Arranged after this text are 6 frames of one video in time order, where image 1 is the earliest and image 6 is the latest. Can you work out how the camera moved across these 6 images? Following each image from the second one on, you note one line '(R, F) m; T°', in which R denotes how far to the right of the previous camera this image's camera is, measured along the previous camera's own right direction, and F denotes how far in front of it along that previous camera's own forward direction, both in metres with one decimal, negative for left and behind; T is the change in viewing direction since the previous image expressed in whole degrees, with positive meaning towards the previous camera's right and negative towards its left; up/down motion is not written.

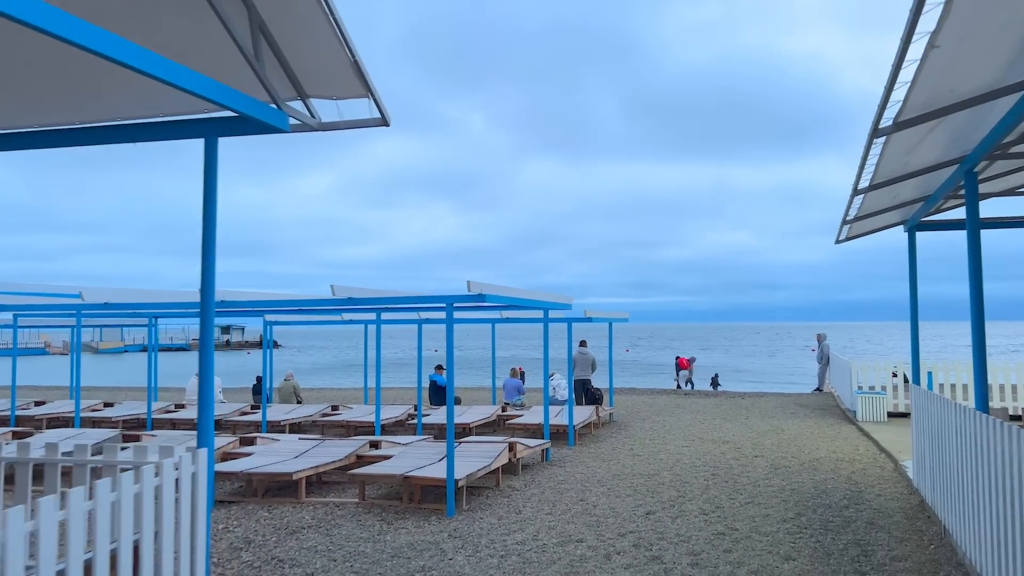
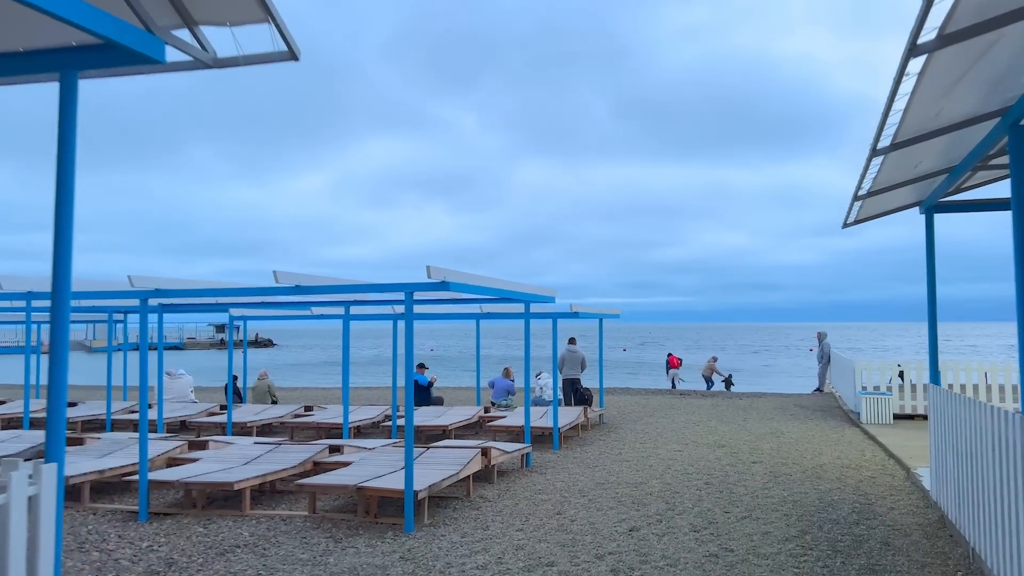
(+0.2, +0.8) m; 0°
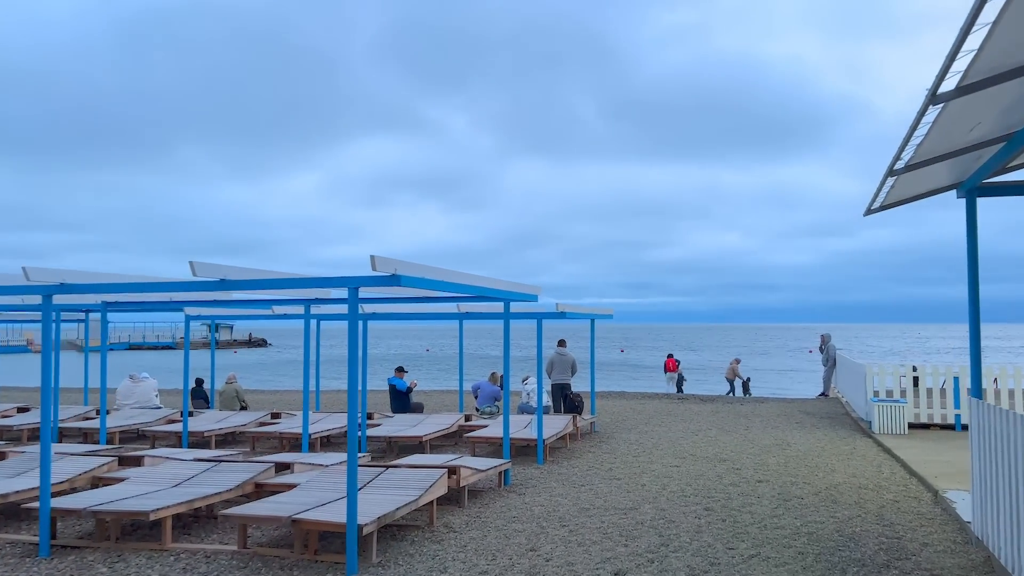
(+0.2, +1.0) m; 0°
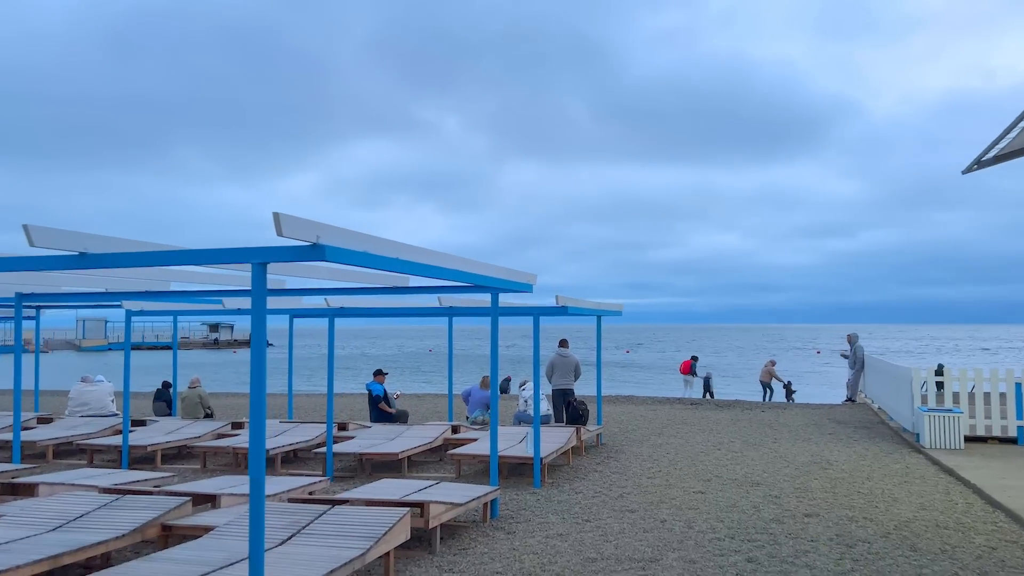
(+0.1, +1.6) m; 0°
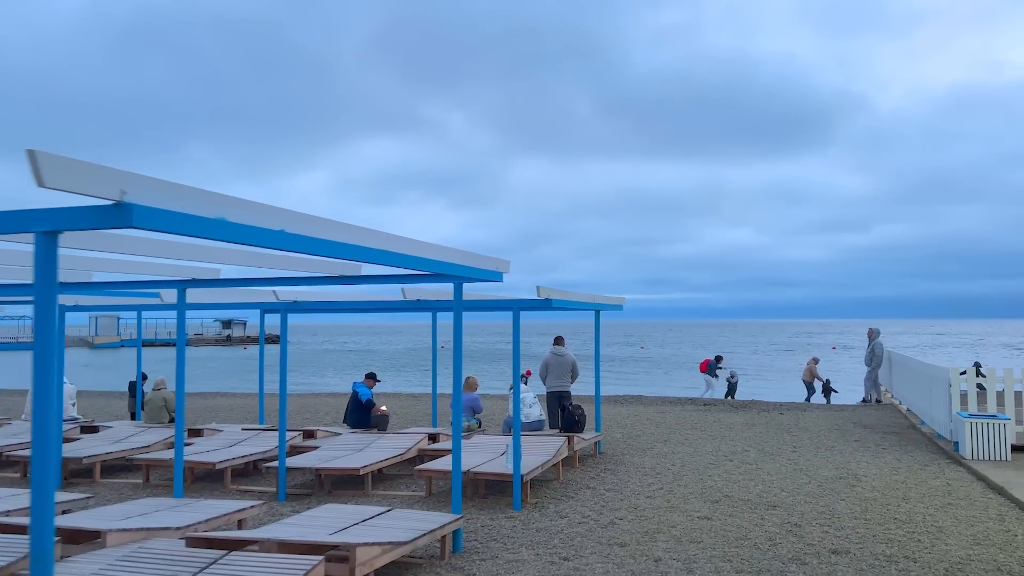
(+0.3, +1.1) m; -1°
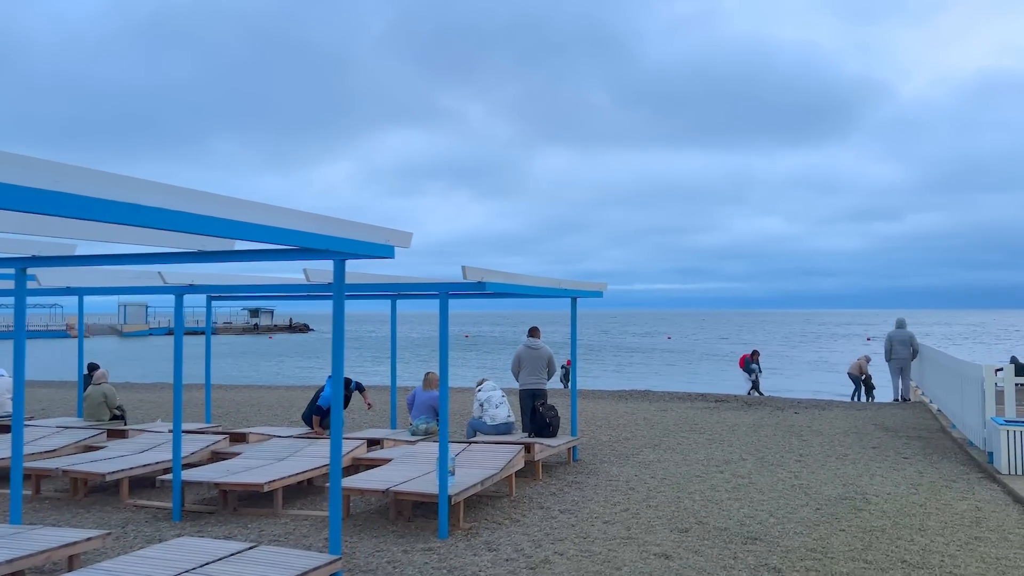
(+0.8, +1.3) m; -2°
